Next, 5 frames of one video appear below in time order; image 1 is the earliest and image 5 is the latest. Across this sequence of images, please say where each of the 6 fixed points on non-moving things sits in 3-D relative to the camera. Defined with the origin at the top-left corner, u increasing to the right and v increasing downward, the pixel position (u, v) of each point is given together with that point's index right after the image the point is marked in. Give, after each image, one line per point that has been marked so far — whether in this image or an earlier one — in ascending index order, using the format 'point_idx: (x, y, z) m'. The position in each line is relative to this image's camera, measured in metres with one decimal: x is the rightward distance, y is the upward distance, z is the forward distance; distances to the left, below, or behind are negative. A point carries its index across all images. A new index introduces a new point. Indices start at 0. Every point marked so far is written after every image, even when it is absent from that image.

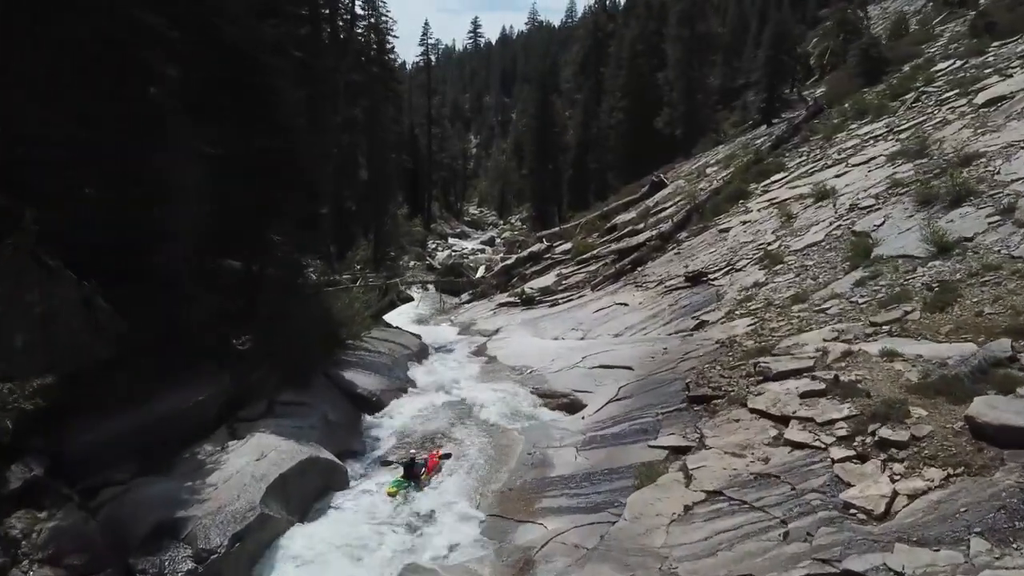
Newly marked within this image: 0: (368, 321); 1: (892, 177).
0: (-3.1, -0.7, +17.9) m
1: (+8.5, +2.5, +18.7) m
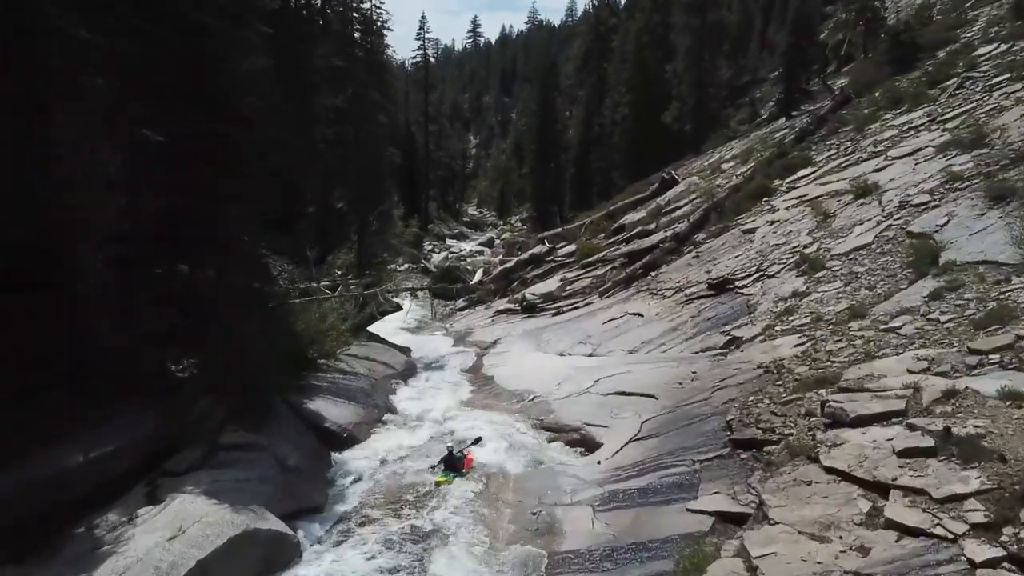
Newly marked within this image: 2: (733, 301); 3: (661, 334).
0: (-3.1, -0.9, +15.5) m
1: (+8.5, +2.3, +16.3) m
2: (+4.3, -0.3, +16.4) m
3: (+3.0, -0.9, +16.7) m
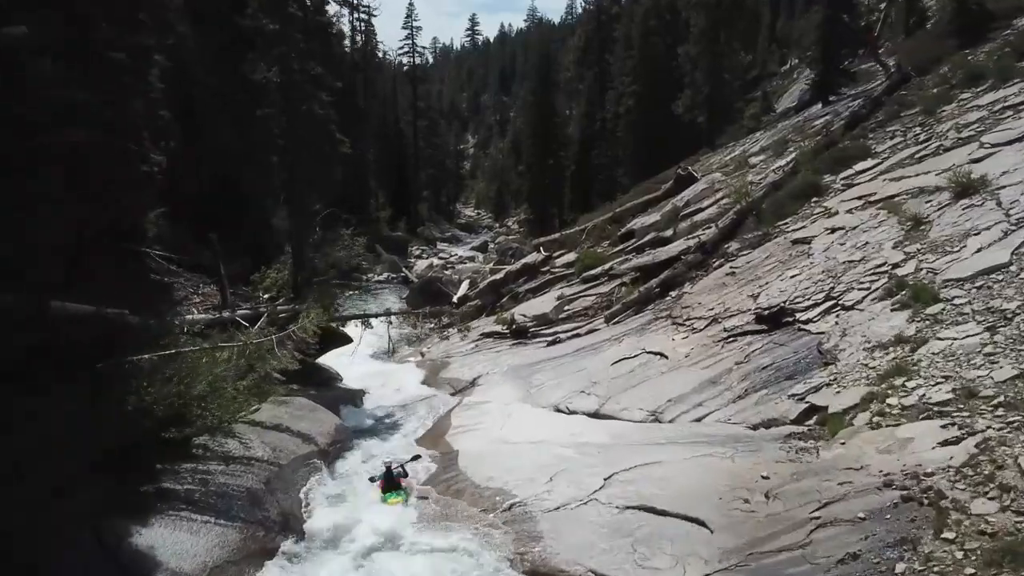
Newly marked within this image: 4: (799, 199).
0: (-3.5, -1.4, +10.8) m
1: (+8.1, +1.8, +11.6) m
2: (+4.0, -0.8, +11.6) m
3: (+2.6, -1.4, +11.9) m
4: (+6.3, +2.0, +18.3) m
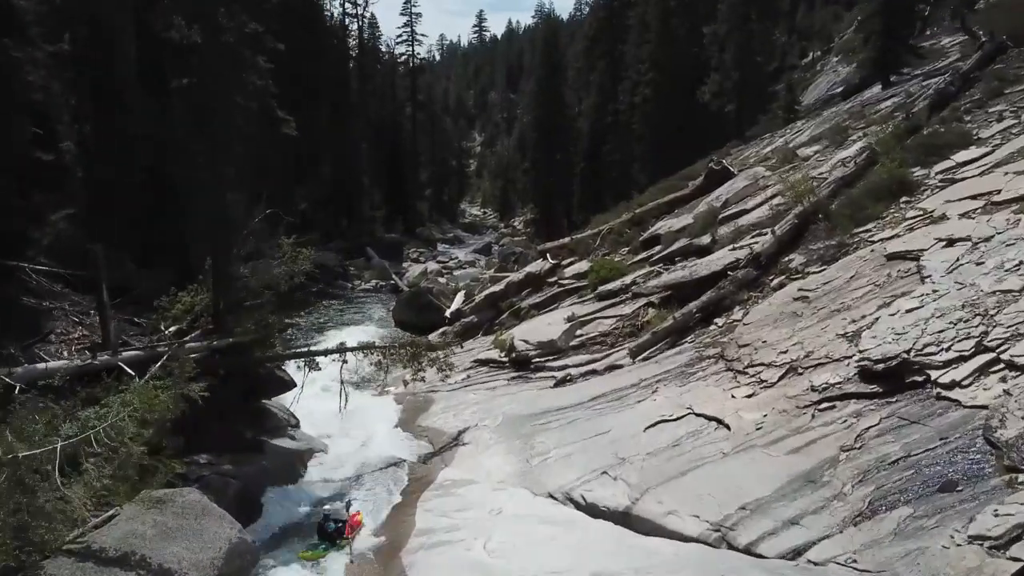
0: (-3.6, -1.8, +6.6) m
1: (+8.0, +1.3, +7.3) m
2: (+3.9, -1.2, +7.4) m
3: (+2.5, -1.9, +7.7) m
4: (+6.3, +1.5, +14.1) m
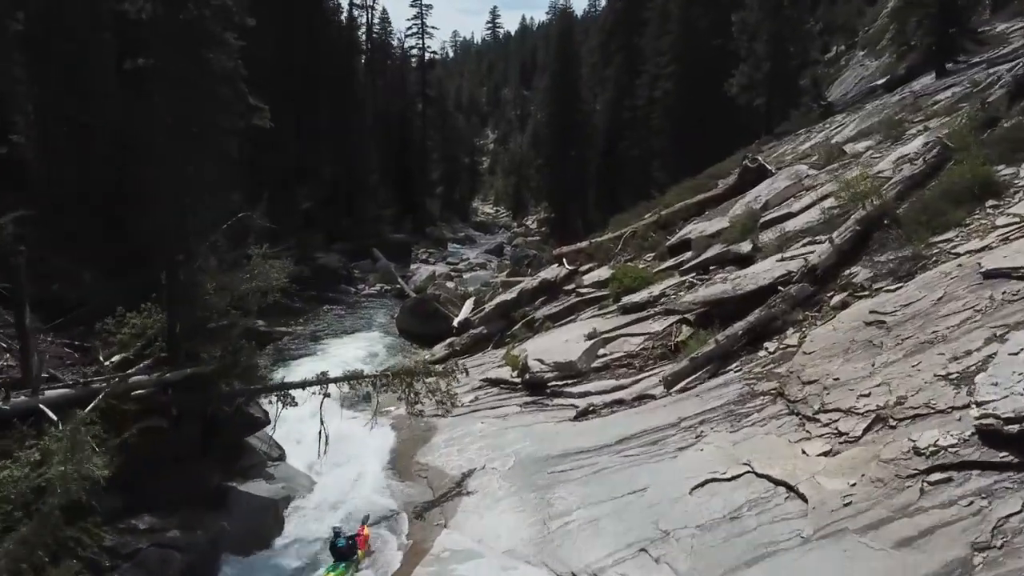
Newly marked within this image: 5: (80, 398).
0: (-3.5, -2.1, +4.6) m
1: (+8.1, +1.0, +5.1) m
2: (+4.0, -1.5, +5.3) m
3: (+2.6, -2.1, +5.6) m
4: (+6.5, +1.2, +11.9) m
5: (-4.5, -1.1, +8.4) m
